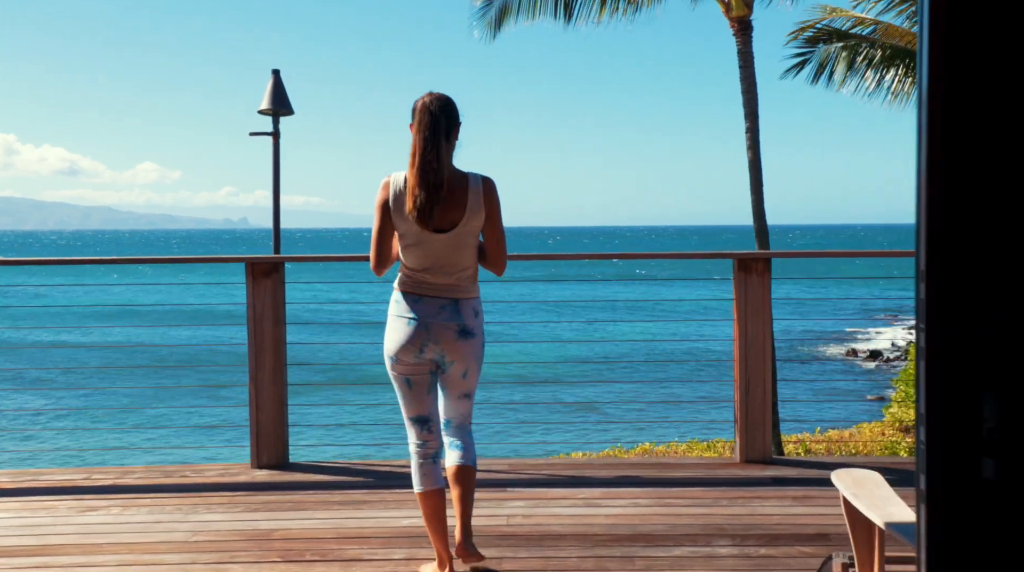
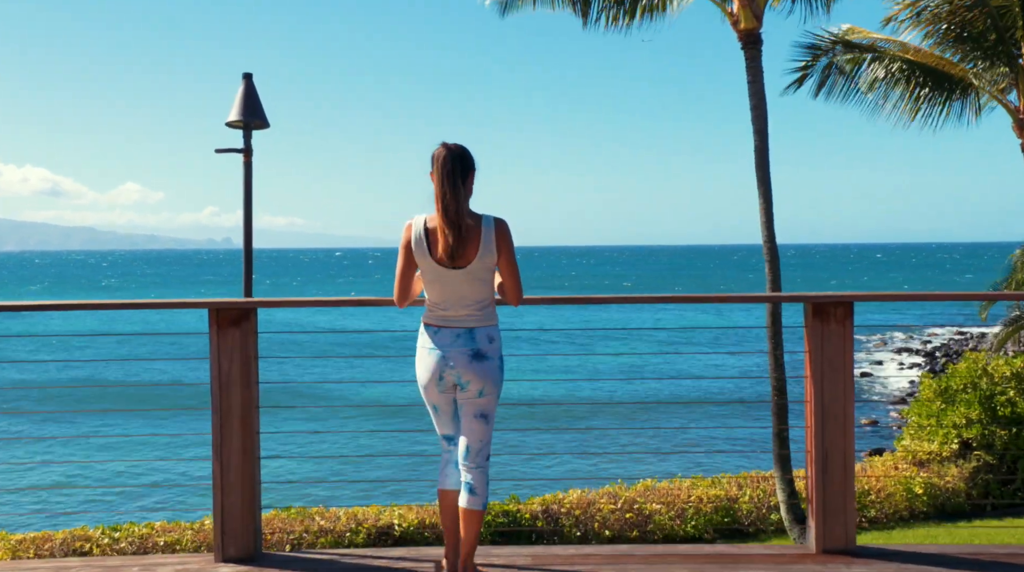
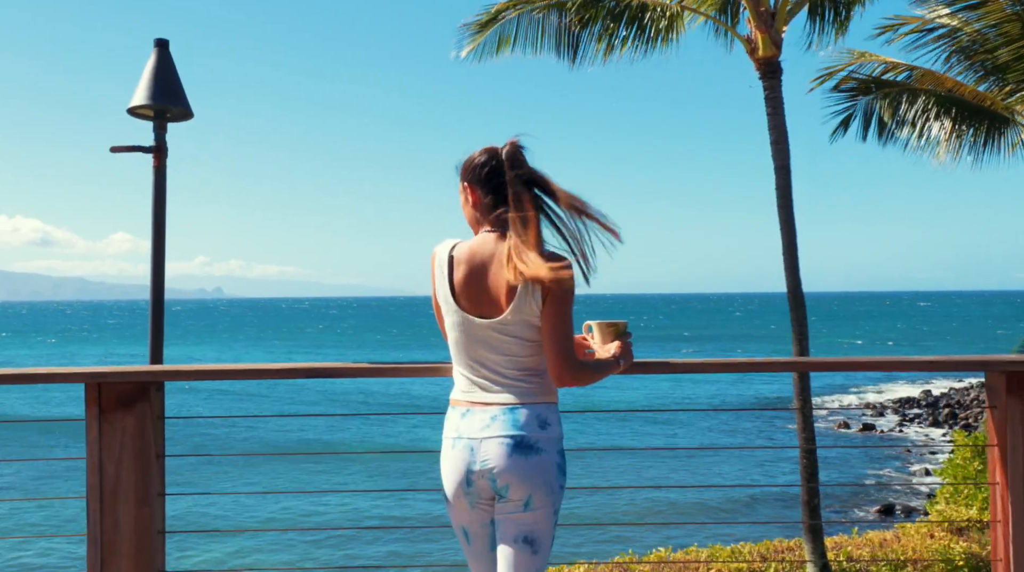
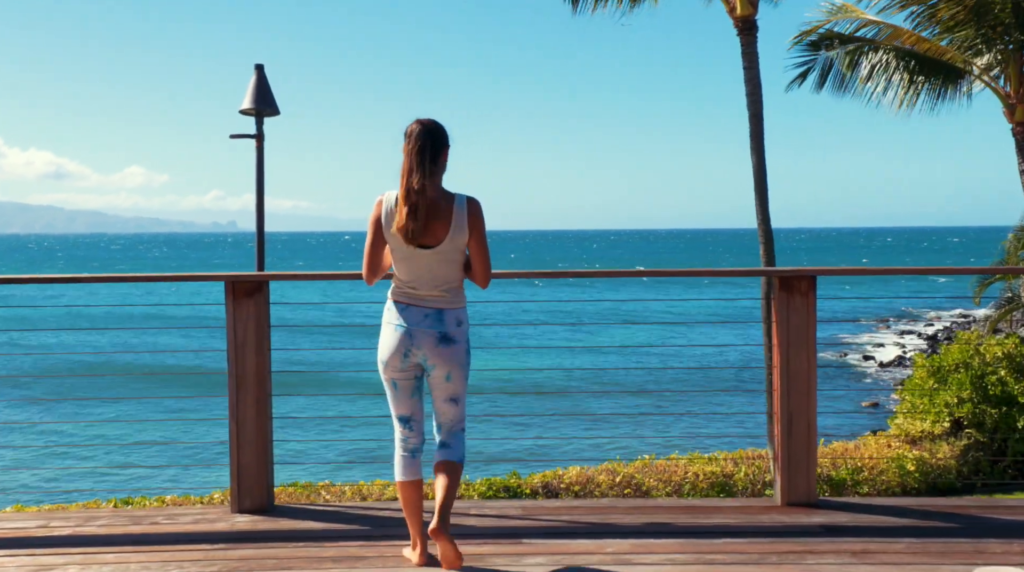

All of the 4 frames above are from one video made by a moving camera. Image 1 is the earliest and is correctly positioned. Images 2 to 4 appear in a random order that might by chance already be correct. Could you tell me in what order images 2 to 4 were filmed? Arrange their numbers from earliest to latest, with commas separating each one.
4, 2, 3
